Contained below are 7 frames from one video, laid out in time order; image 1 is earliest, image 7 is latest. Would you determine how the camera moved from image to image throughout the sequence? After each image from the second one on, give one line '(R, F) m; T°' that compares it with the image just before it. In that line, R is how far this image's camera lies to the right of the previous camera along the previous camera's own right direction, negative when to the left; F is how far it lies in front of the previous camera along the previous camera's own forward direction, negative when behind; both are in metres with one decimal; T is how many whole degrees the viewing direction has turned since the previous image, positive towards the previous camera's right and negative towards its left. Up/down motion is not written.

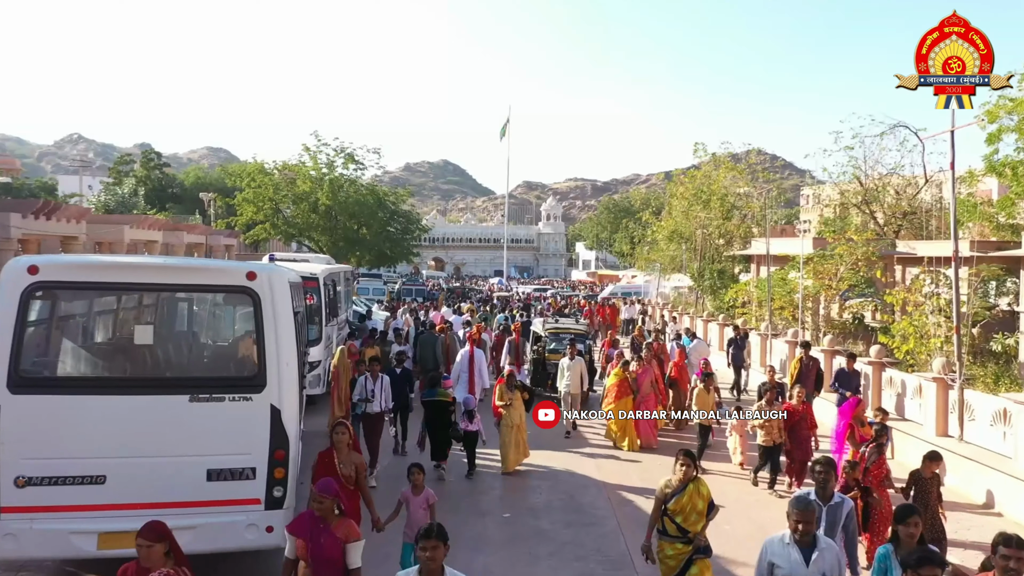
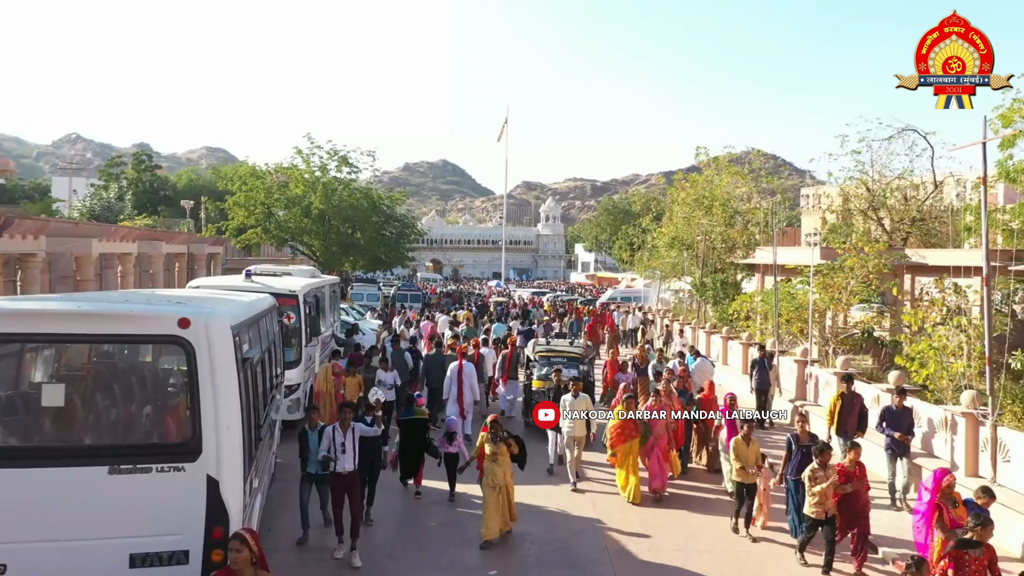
(+0.1, +0.9) m; 0°
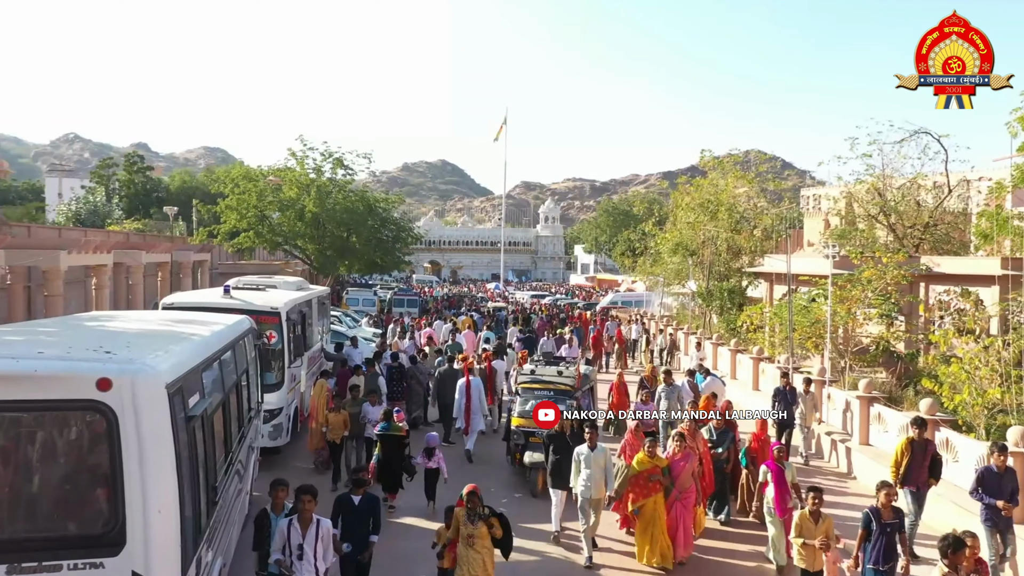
(0.0, +0.9) m; 0°
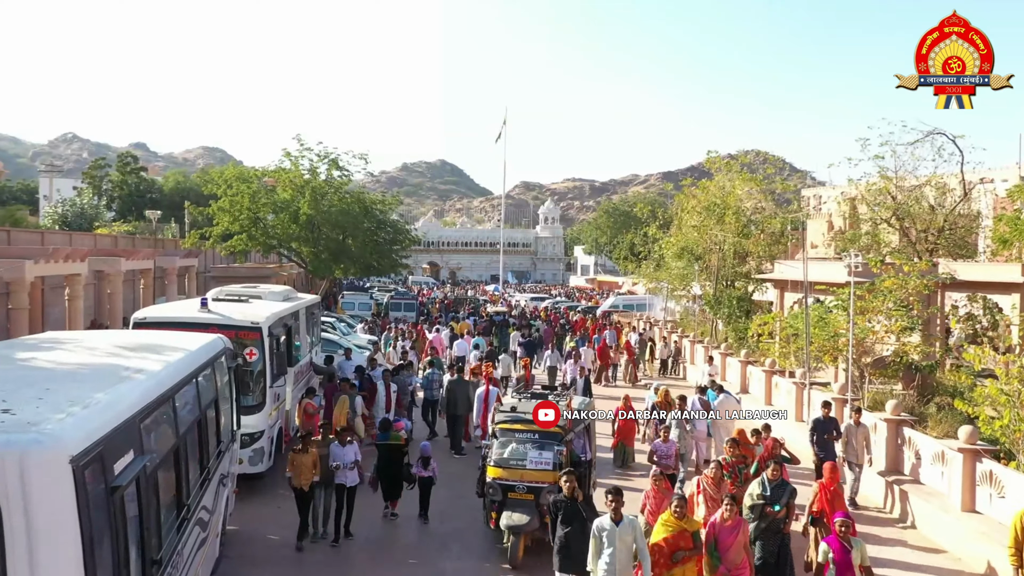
(0.0, +0.9) m; 0°
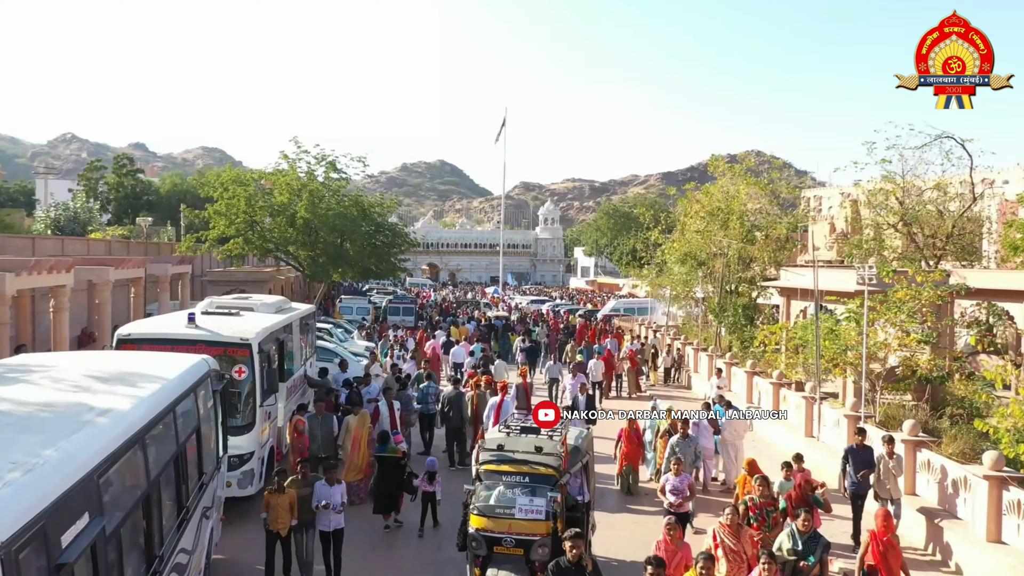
(0.0, +0.5) m; 0°
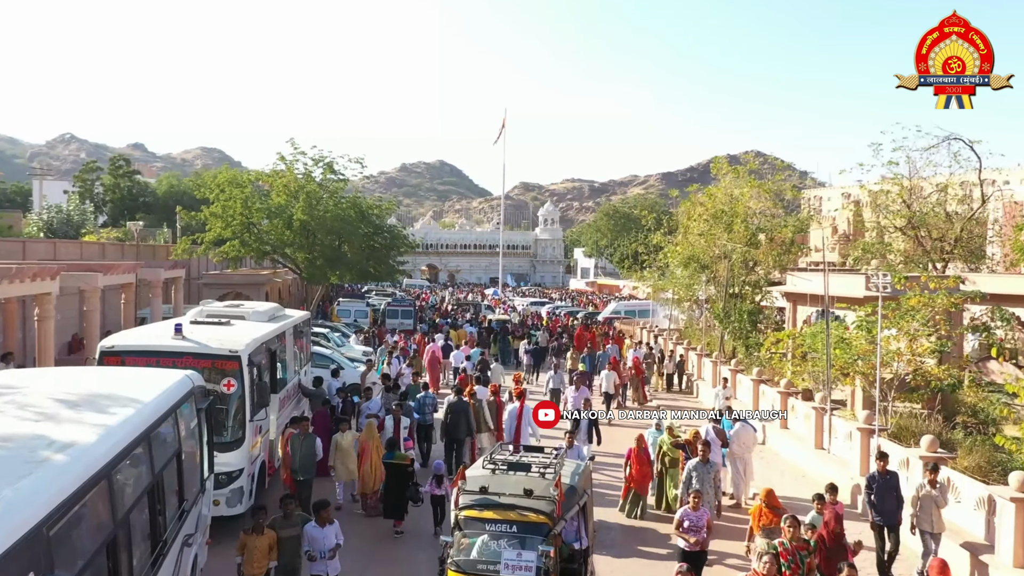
(0.0, +0.4) m; 0°
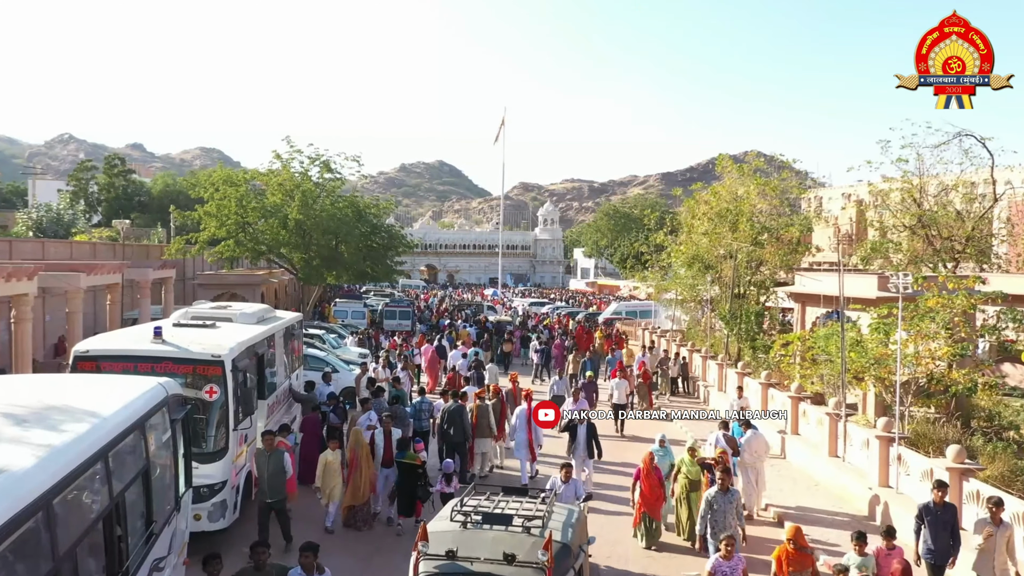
(0.0, +0.6) m; 0°
